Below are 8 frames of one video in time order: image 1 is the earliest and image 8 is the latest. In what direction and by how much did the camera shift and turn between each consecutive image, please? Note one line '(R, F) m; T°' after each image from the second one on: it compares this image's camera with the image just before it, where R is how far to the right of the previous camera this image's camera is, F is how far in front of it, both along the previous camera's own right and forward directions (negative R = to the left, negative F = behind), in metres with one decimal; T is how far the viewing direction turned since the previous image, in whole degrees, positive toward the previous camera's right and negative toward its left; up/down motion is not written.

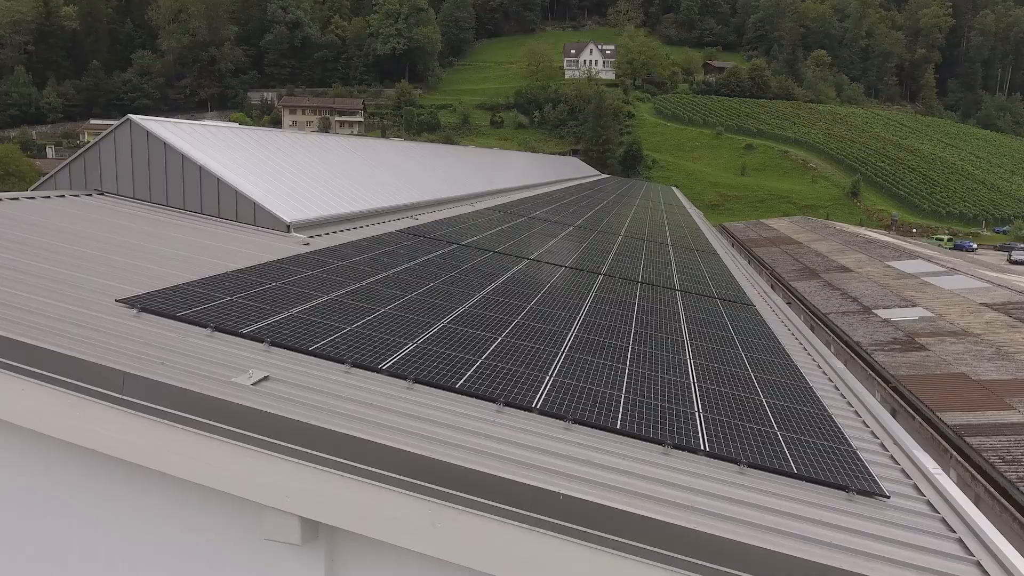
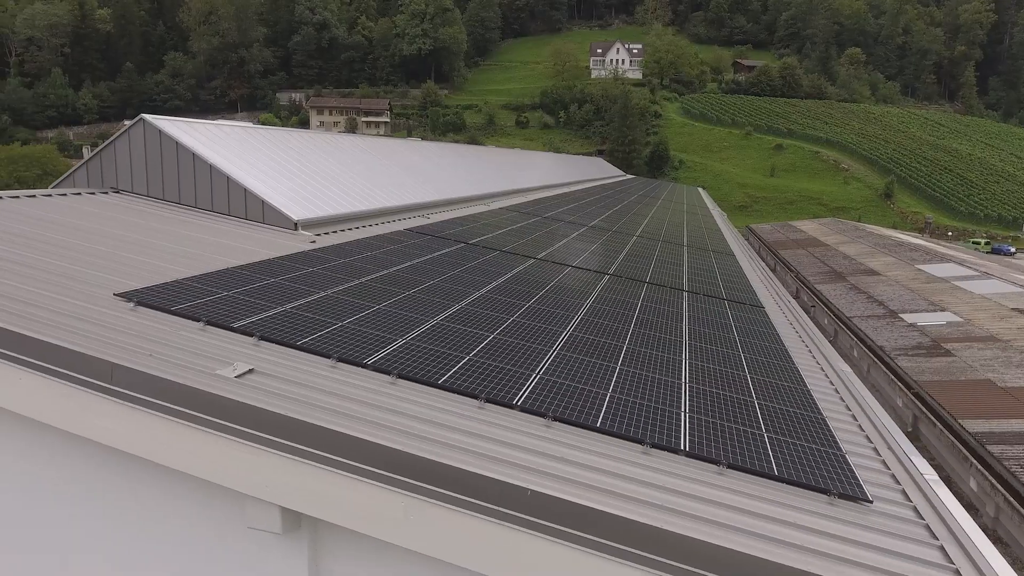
(+0.3, 0.0) m; -2°
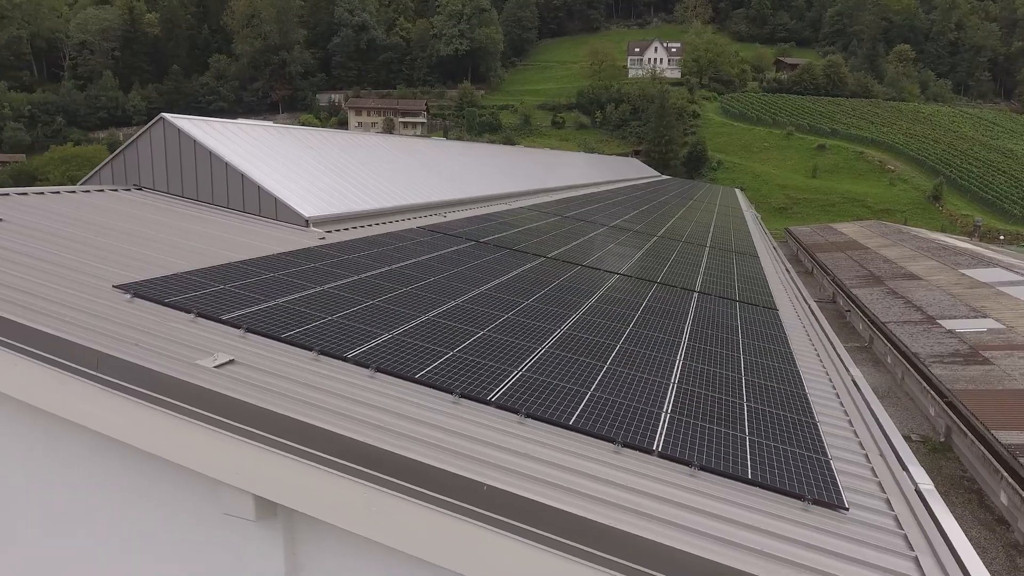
(+0.5, 0.0) m; -3°
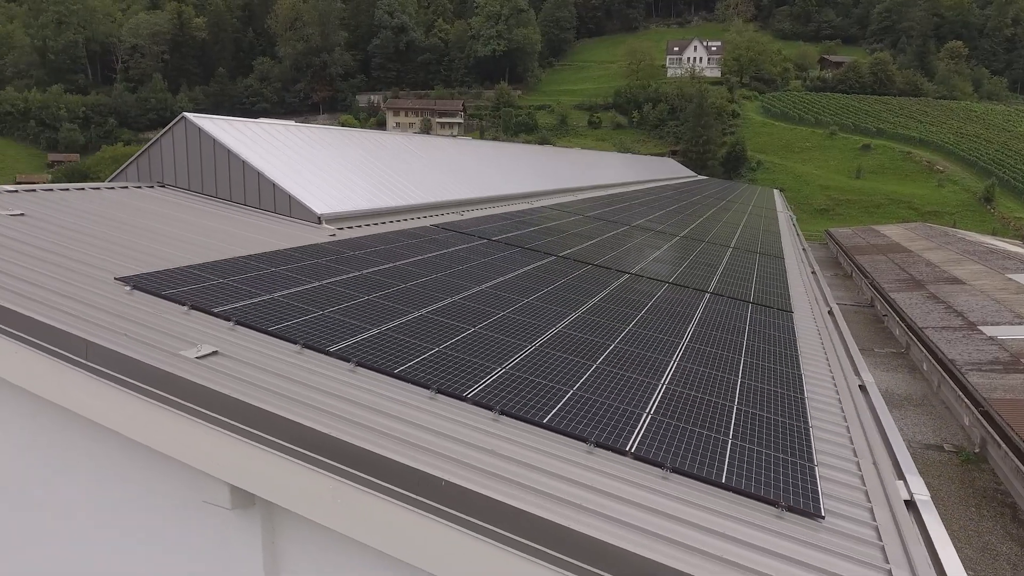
(+0.5, +0.1) m; -3°
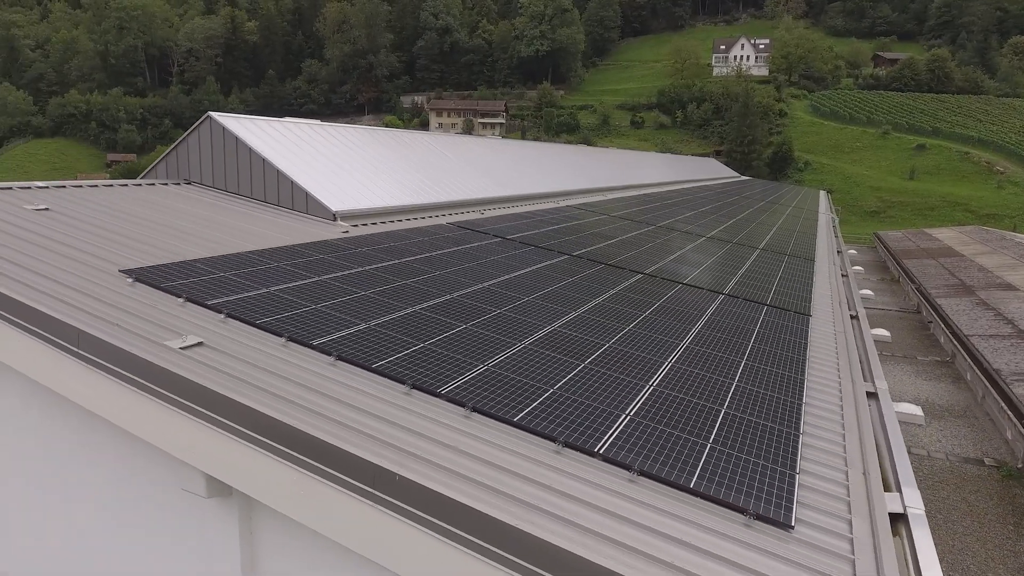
(+0.5, +0.1) m; -4°
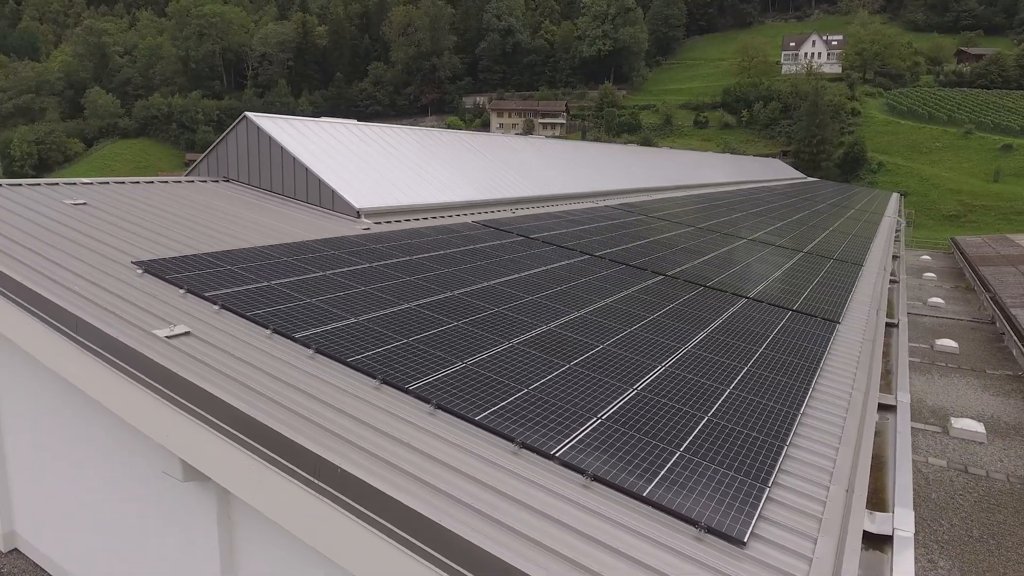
(+0.7, +0.1) m; -5°
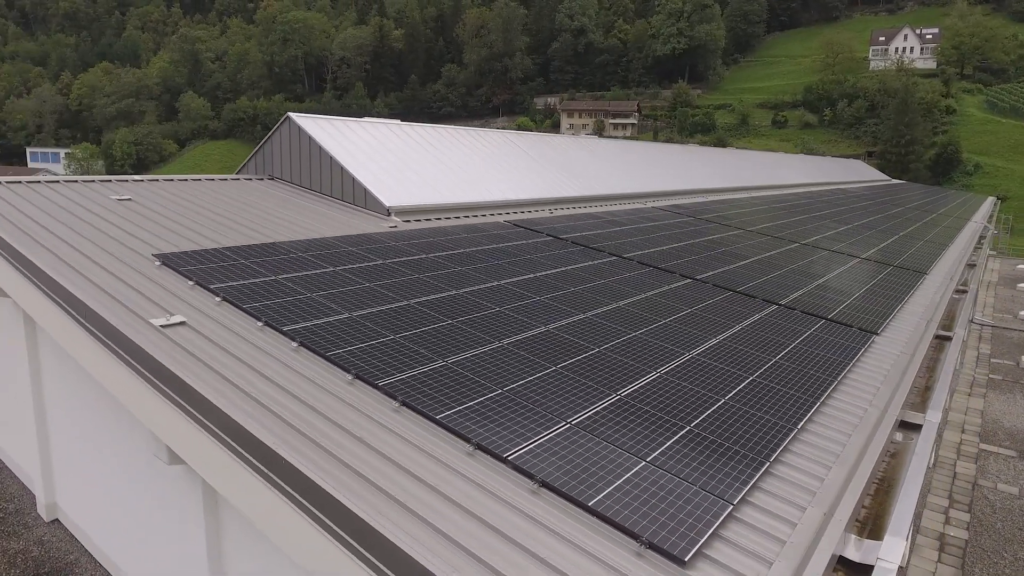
(+0.8, +0.1) m; -6°
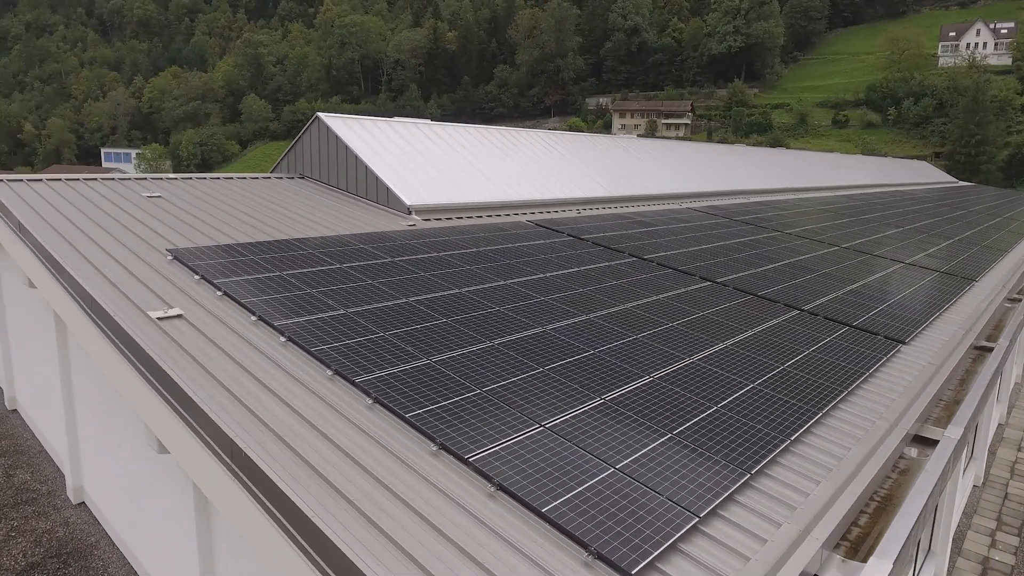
(+0.6, +0.1) m; -4°
